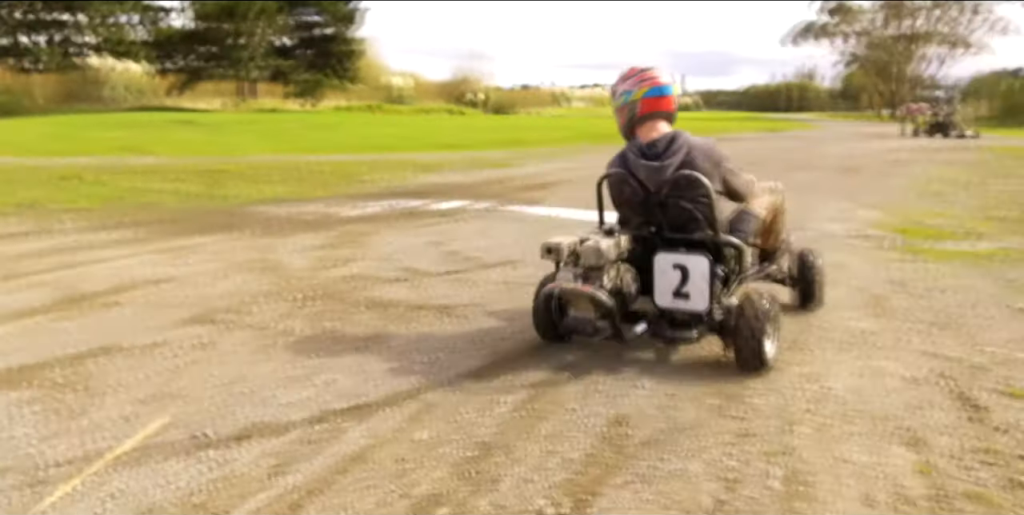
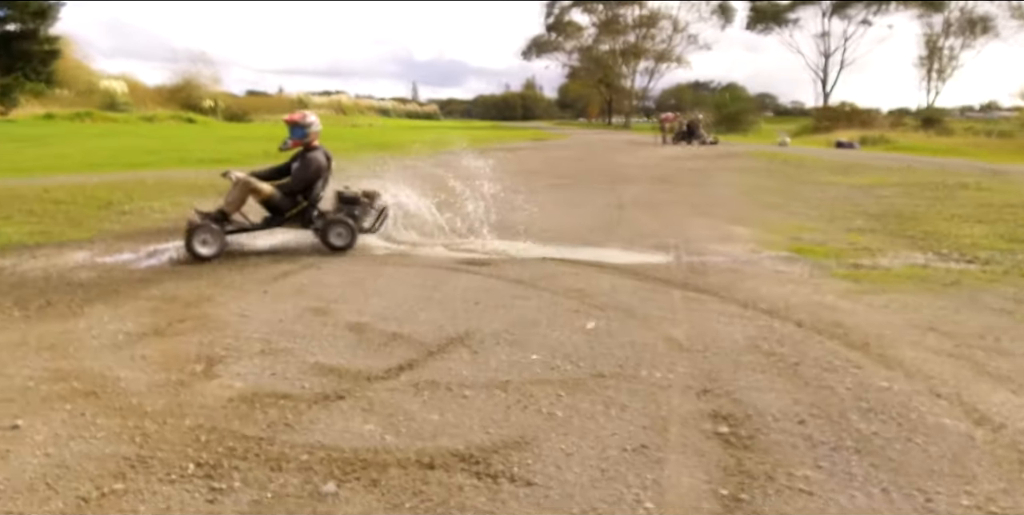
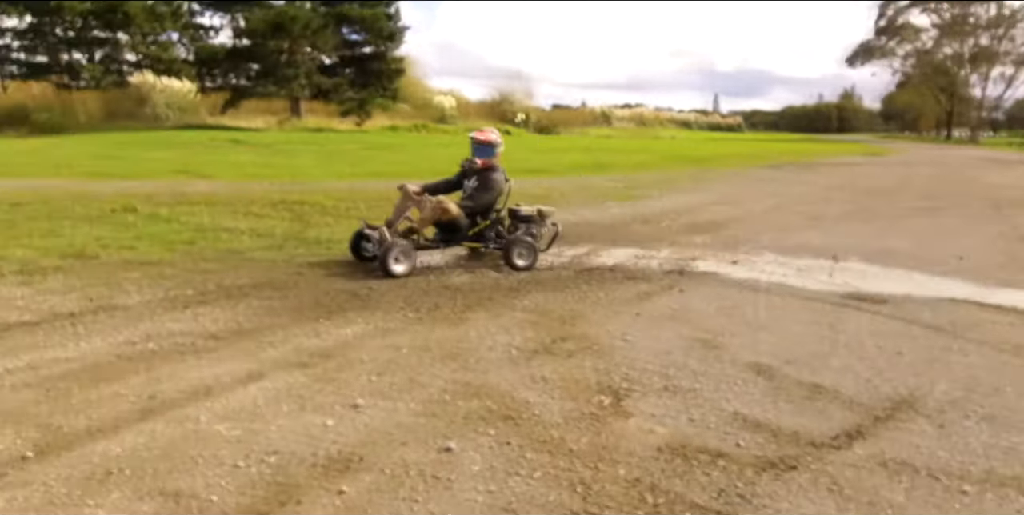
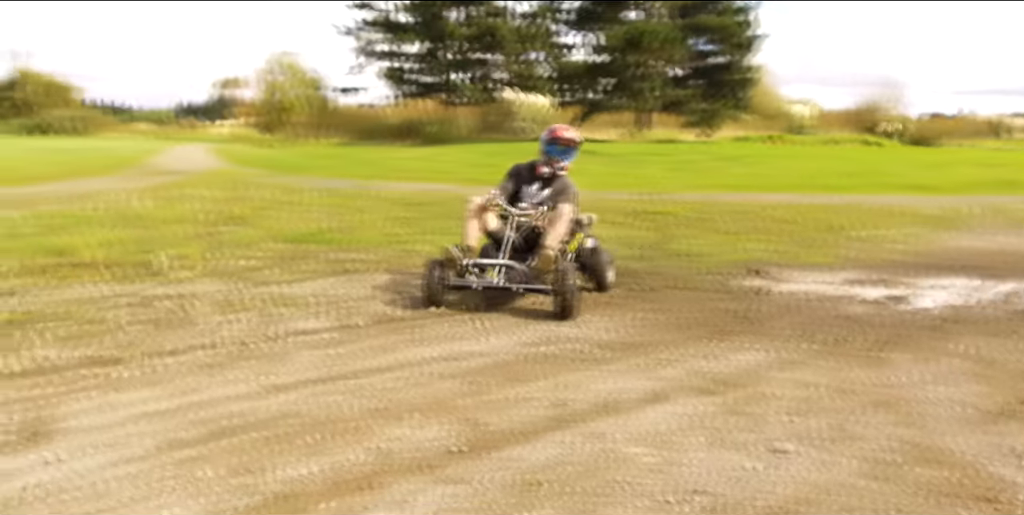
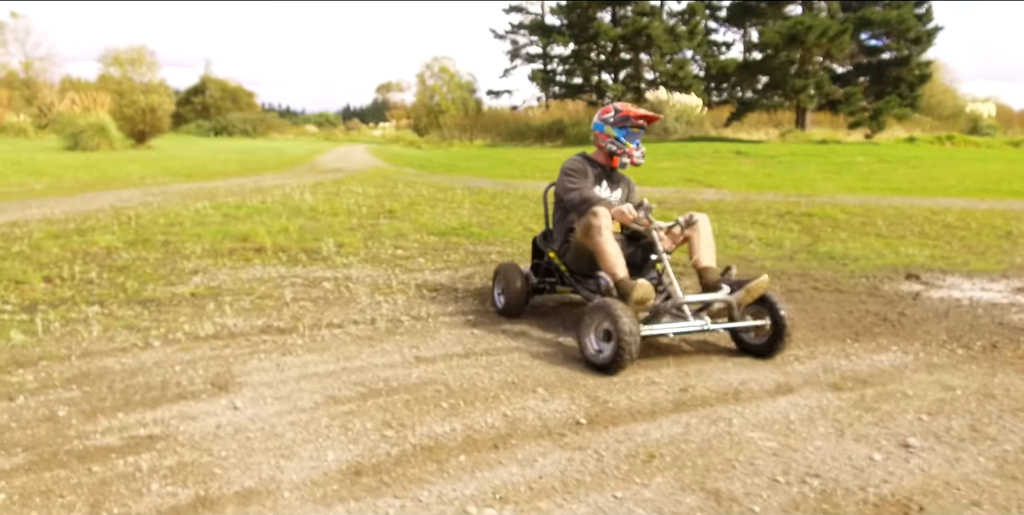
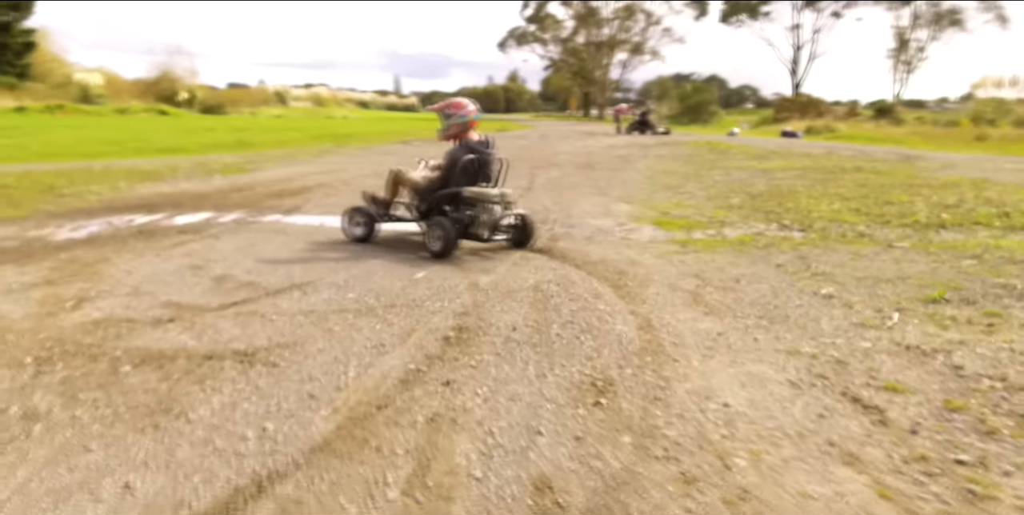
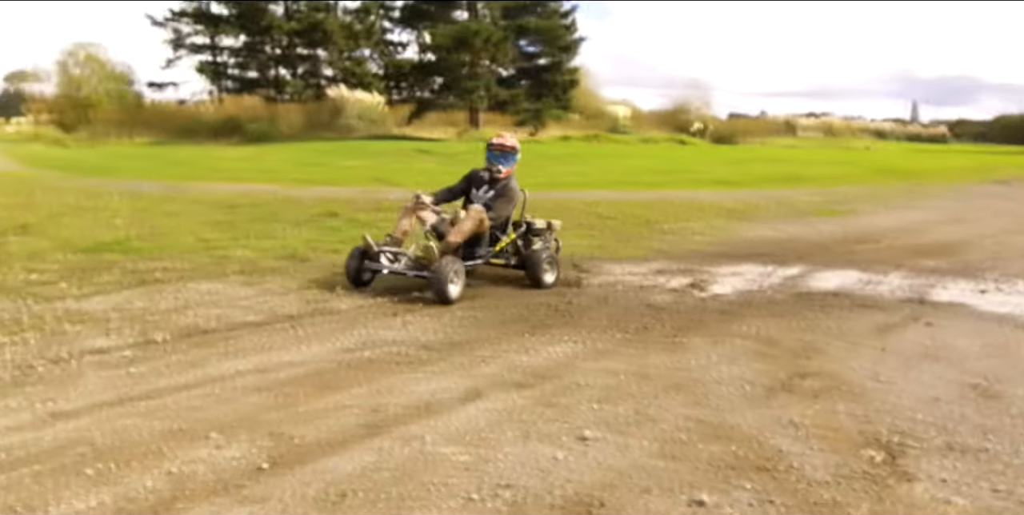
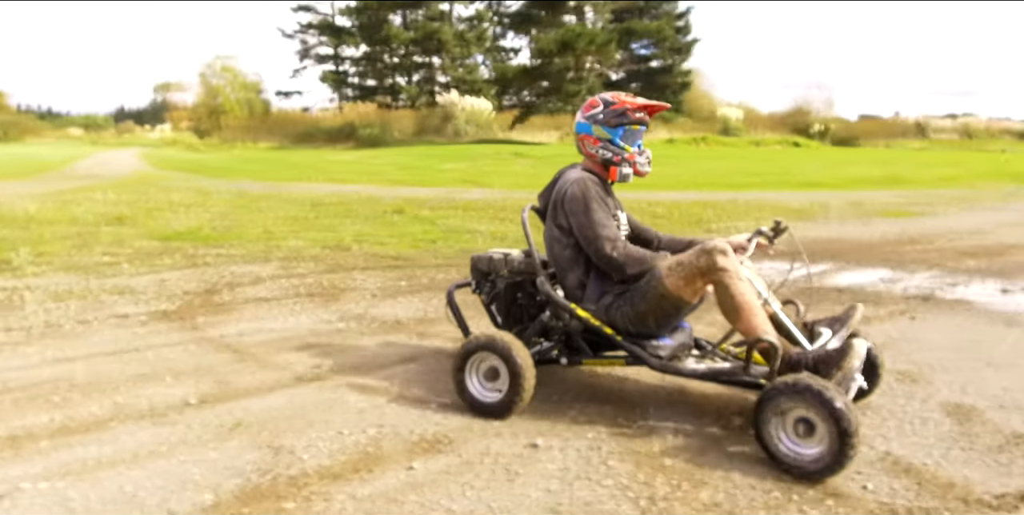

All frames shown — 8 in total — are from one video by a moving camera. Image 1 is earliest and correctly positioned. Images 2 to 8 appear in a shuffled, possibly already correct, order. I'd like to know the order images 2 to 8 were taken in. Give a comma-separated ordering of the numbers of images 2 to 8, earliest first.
6, 2, 3, 7, 4, 5, 8
